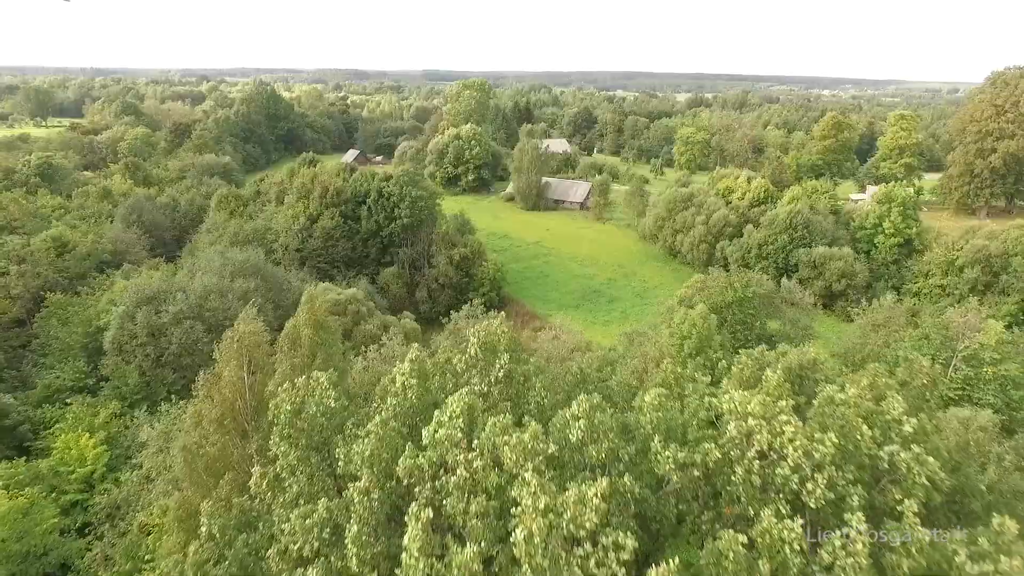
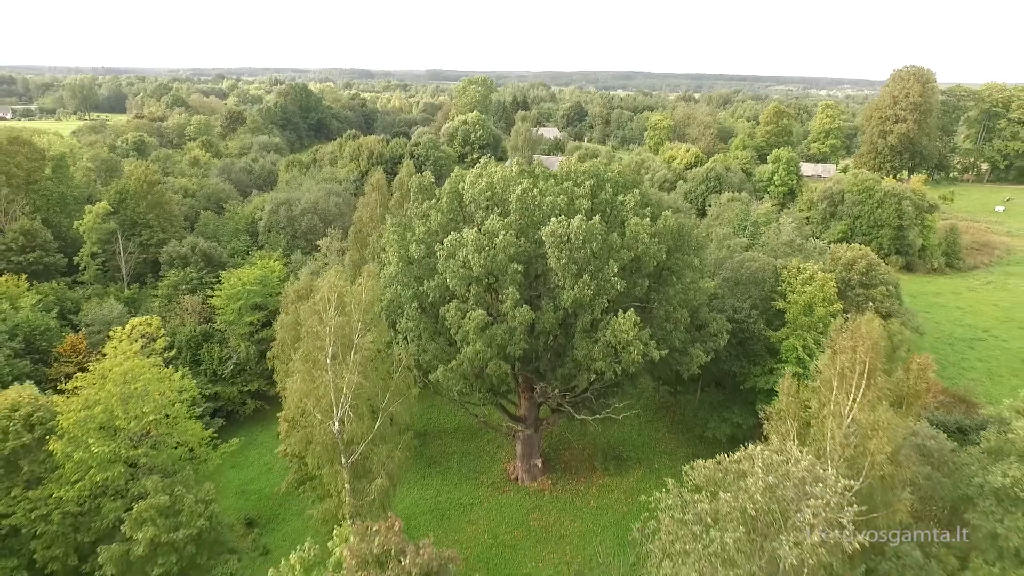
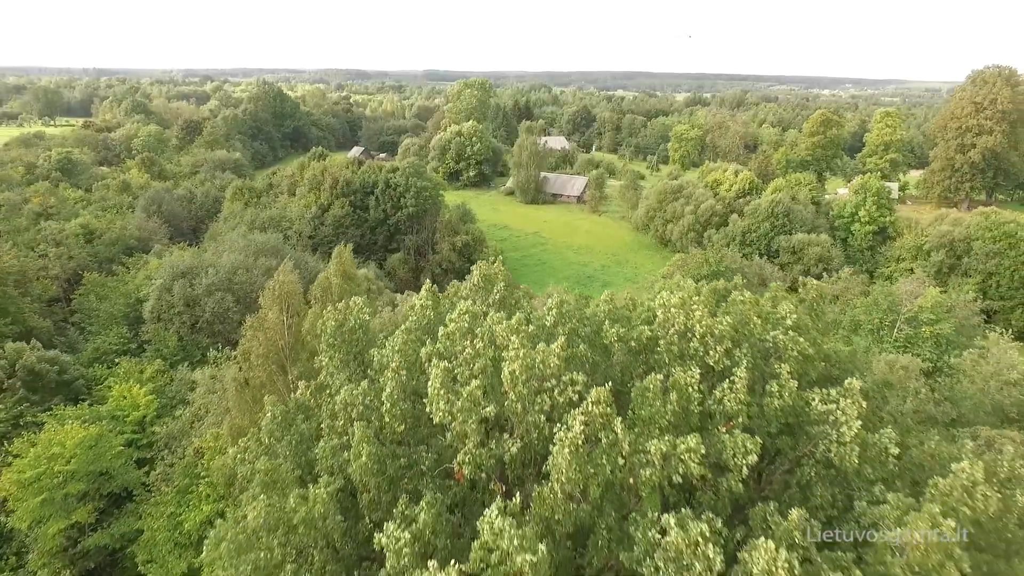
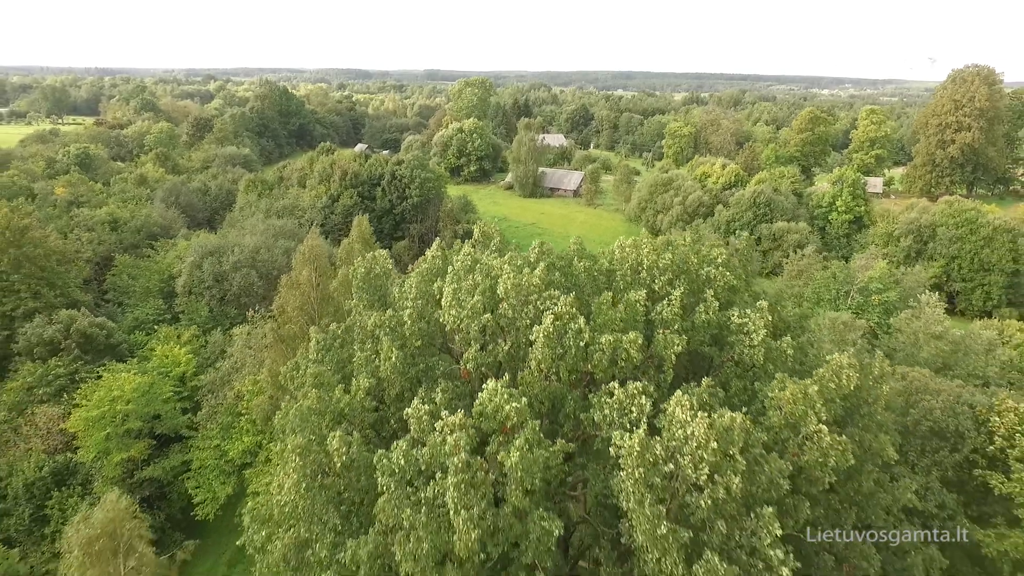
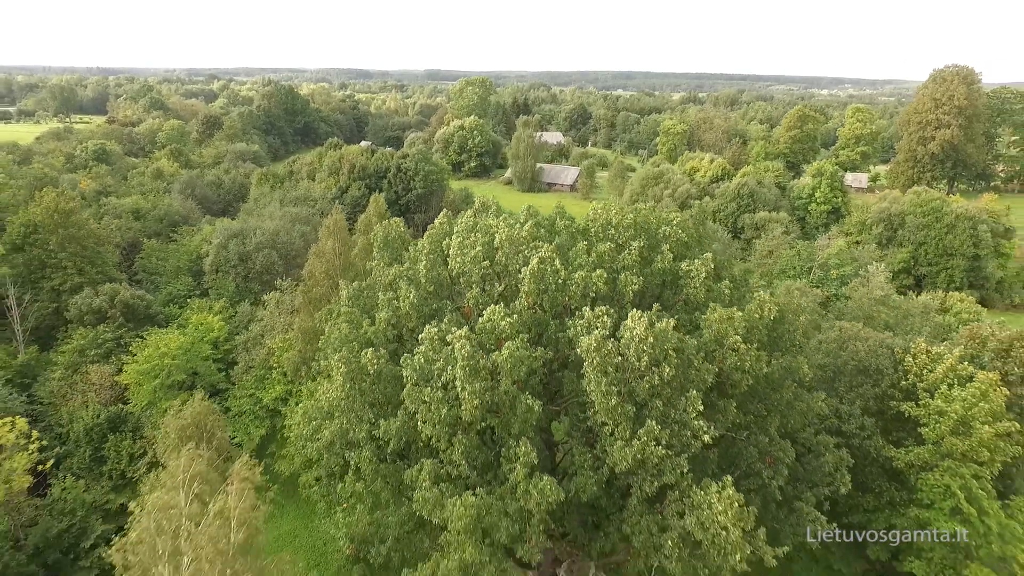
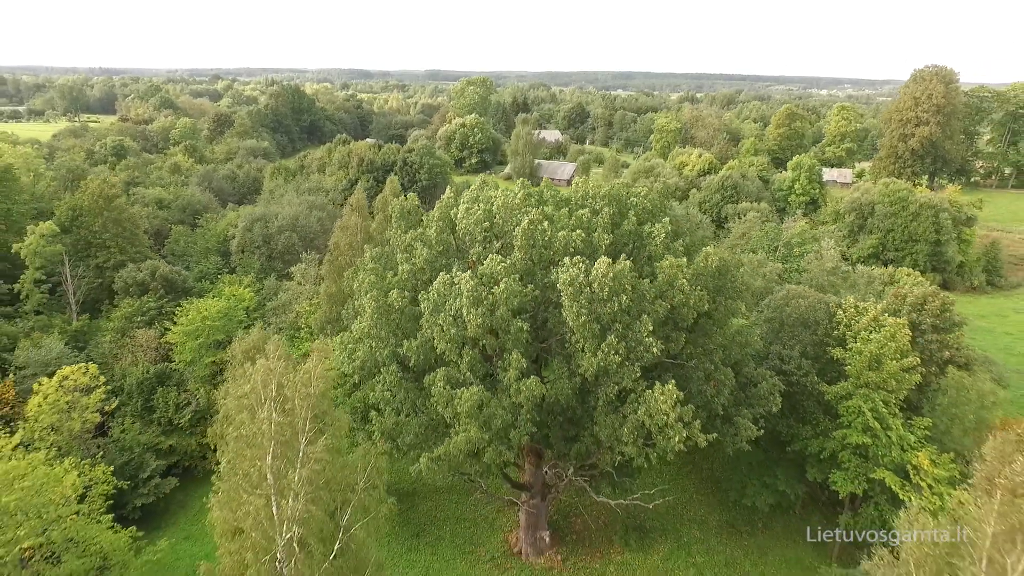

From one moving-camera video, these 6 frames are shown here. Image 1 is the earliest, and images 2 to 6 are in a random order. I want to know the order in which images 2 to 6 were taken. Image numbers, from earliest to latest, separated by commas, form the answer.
3, 4, 5, 6, 2
